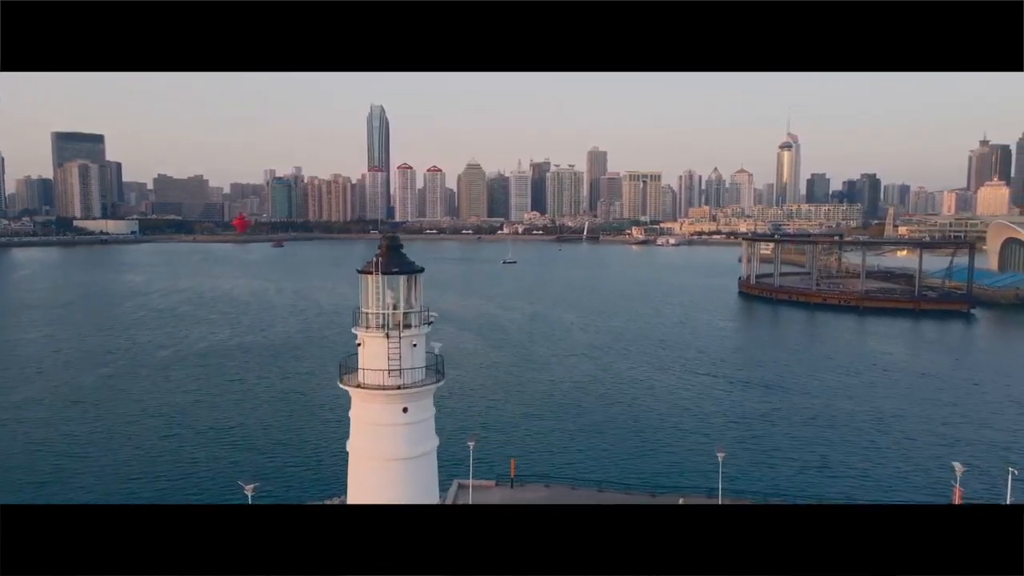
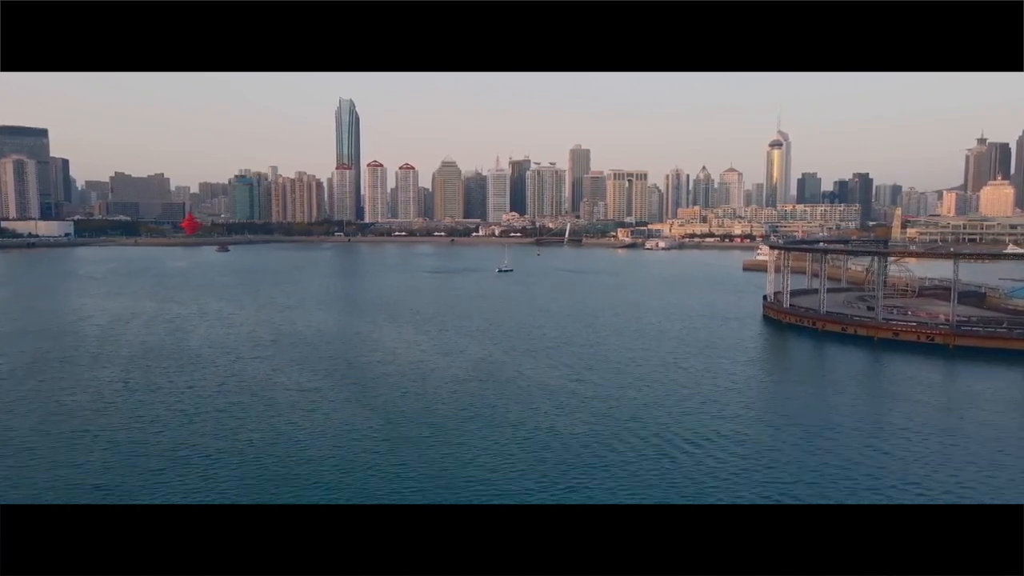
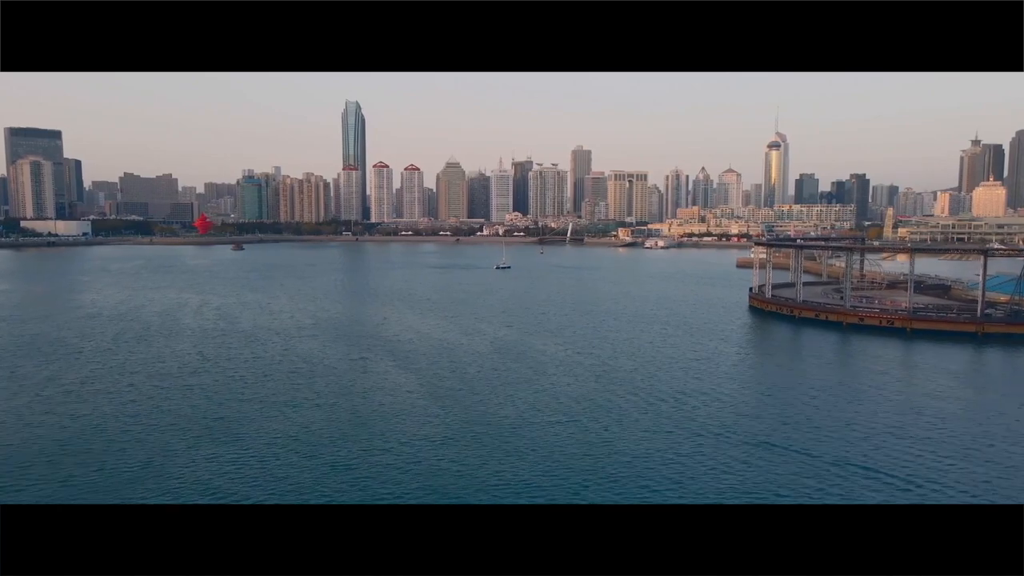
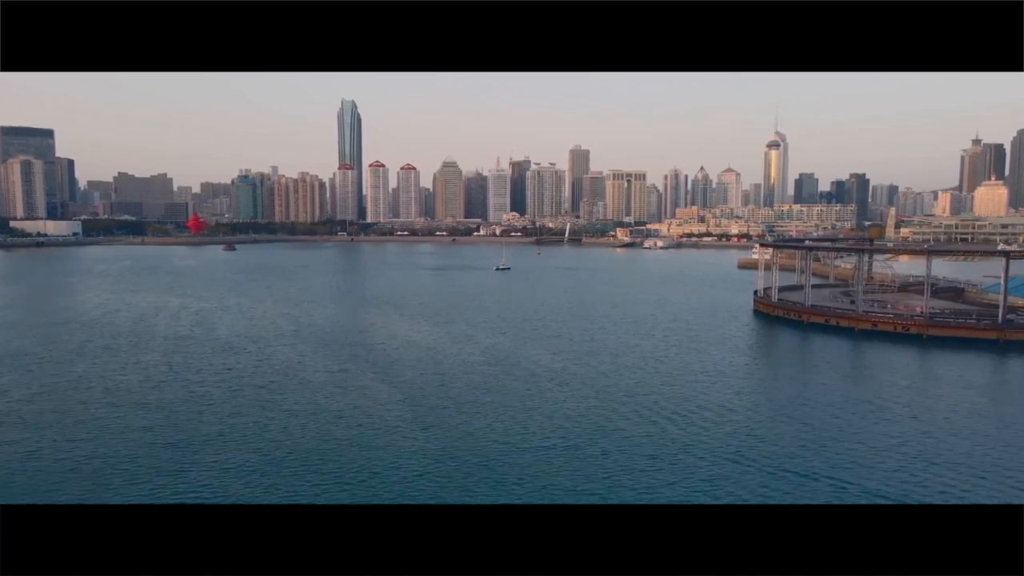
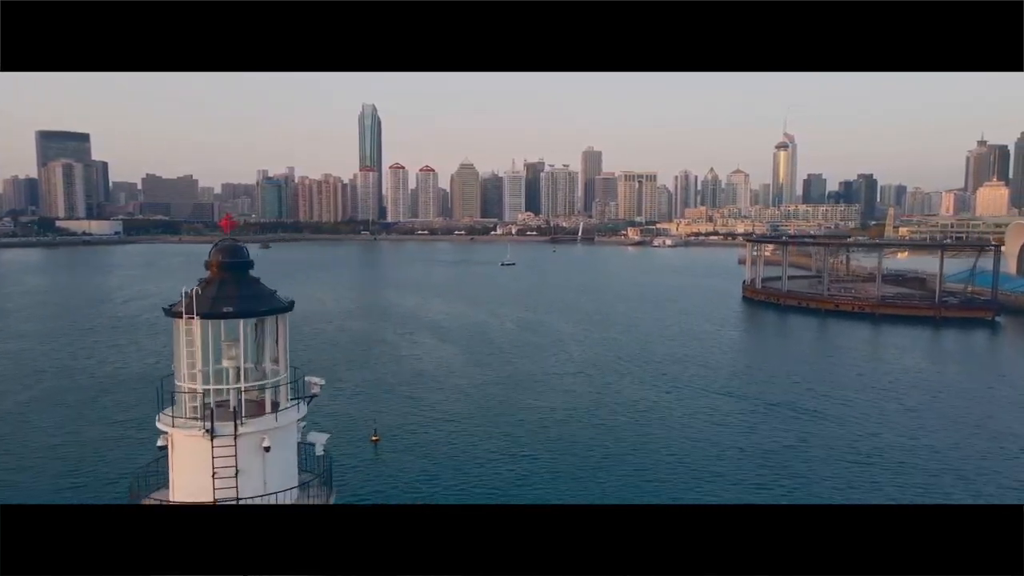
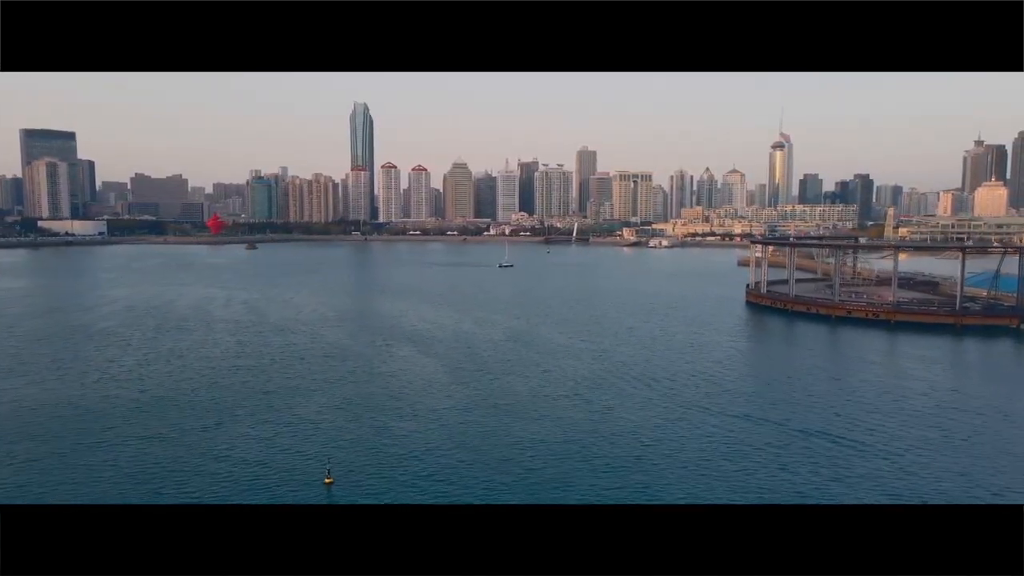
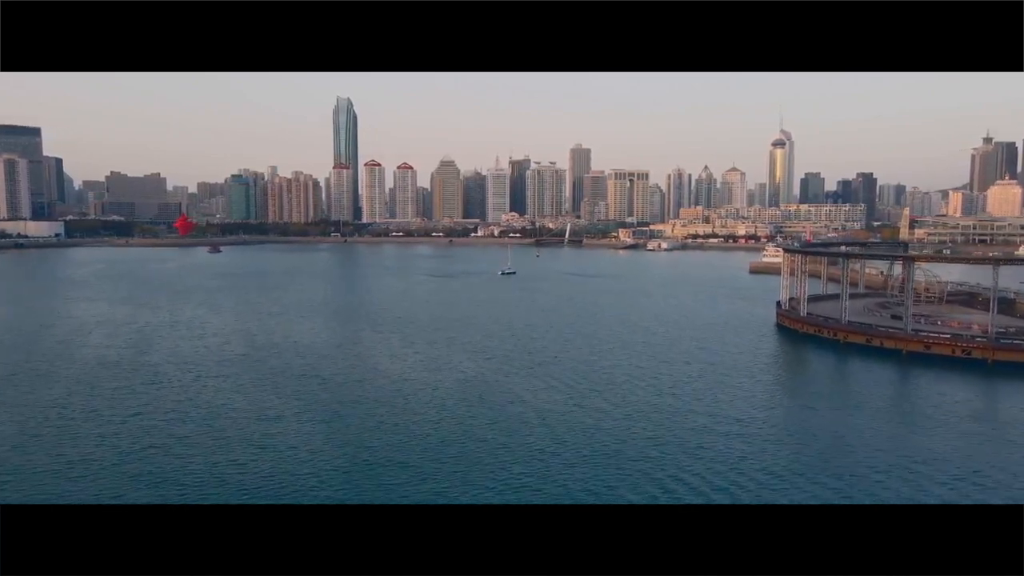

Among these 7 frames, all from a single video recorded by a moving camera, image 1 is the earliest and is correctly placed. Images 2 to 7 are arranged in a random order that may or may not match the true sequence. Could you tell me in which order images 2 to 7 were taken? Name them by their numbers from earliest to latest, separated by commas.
5, 6, 3, 4, 2, 7
